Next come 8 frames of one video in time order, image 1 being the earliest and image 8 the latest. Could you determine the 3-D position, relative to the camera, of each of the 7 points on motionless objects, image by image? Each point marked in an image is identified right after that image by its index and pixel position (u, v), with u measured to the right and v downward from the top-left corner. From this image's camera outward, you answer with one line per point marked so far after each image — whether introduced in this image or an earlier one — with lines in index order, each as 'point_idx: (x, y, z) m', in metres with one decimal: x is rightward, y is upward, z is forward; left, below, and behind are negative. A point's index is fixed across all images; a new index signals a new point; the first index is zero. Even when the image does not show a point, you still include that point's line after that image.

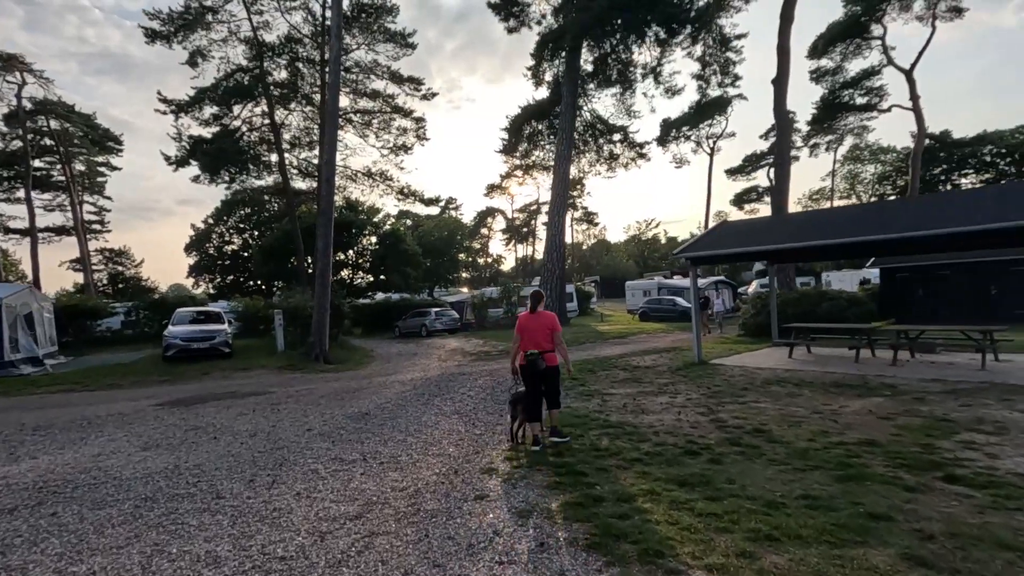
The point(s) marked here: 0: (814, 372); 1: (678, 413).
0: (+5.7, -1.6, +10.1) m
1: (+2.3, -1.8, +7.5) m
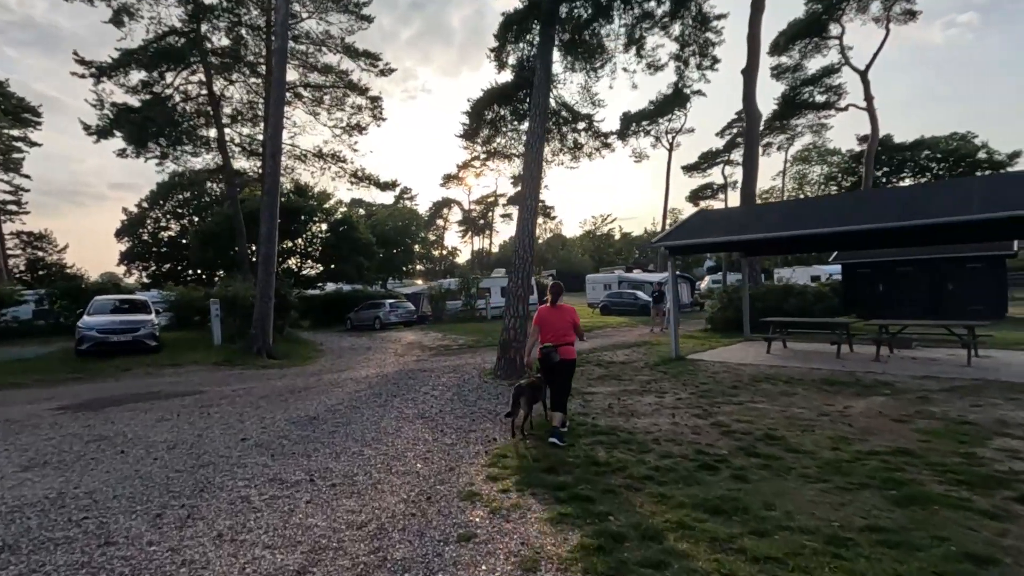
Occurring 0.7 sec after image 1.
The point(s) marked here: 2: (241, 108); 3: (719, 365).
0: (+5.2, -1.5, +9.6) m
1: (+2.0, -1.6, +6.7) m
2: (-10.0, +6.7, +19.8) m
3: (+4.1, -1.5, +10.4) m
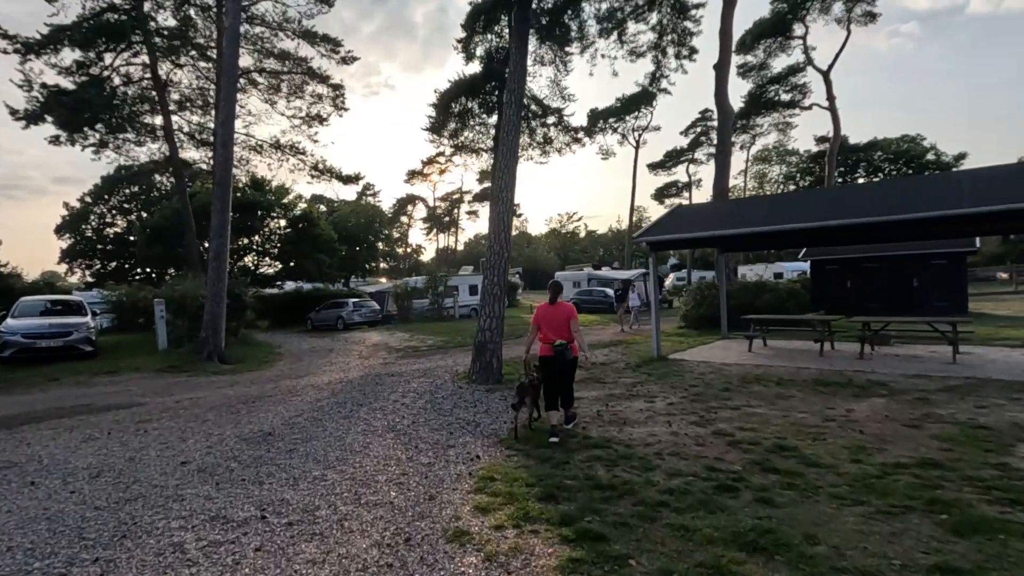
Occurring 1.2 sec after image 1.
0: (+4.8, -1.4, +9.3) m
1: (+1.8, -1.6, +6.2) m
2: (-11.1, +6.7, +18.4) m
3: (+3.6, -1.4, +10.0) m
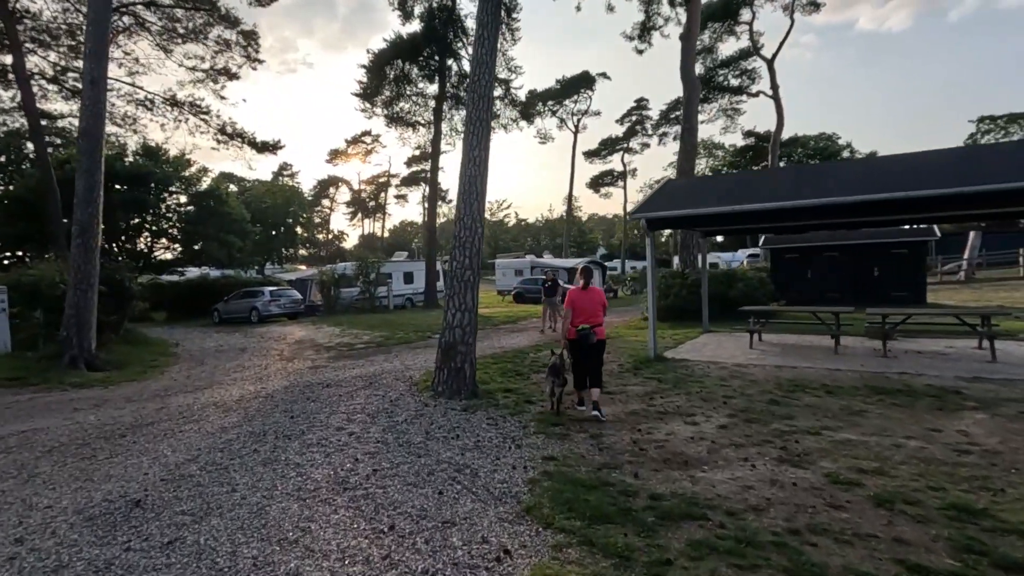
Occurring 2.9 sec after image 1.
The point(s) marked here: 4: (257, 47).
0: (+4.4, -1.2, +7.8) m
1: (+1.9, -1.4, +4.3) m
2: (-12.5, +7.1, +14.5) m
3: (+3.2, -1.2, +8.4) m
4: (-8.1, +7.7, +17.1) m
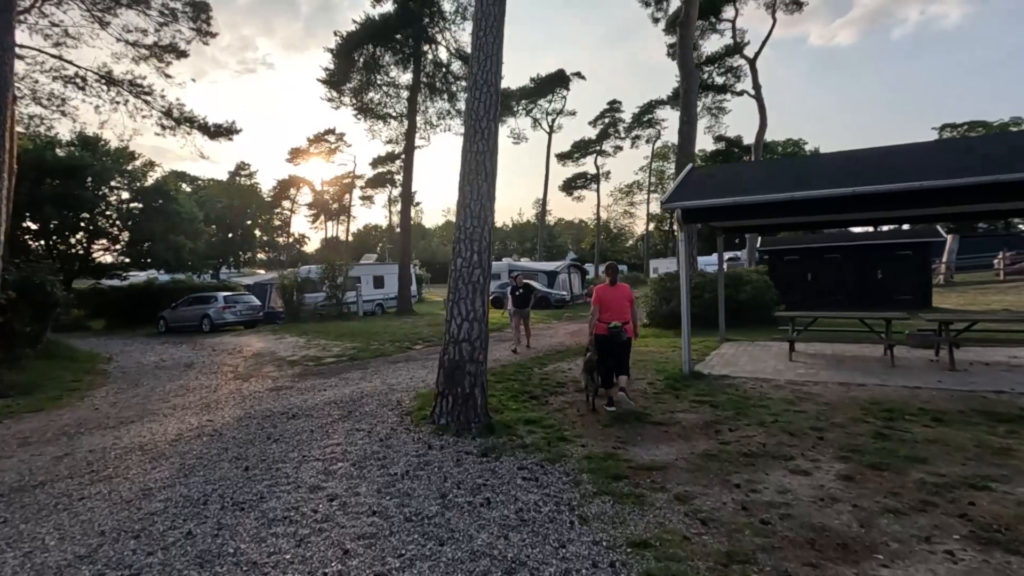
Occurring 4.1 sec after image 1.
0: (+4.6, -1.2, +6.6) m
1: (+2.4, -1.4, +2.9) m
2: (-12.7, +7.0, +12.2) m
3: (+3.4, -1.3, +7.0) m
4: (-8.5, +7.6, +15.1) m
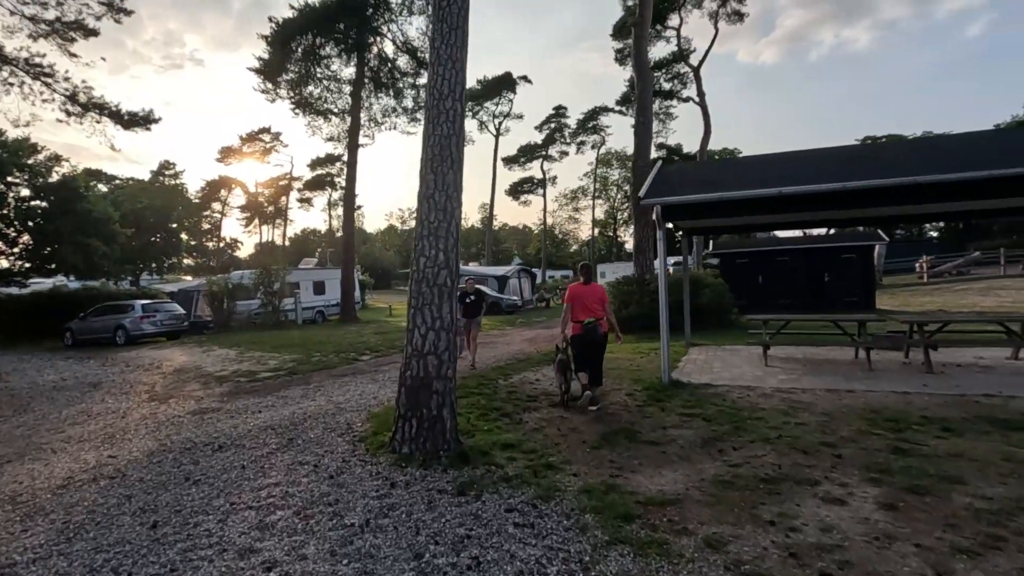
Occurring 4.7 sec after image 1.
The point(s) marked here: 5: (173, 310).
0: (+4.3, -1.2, +6.3) m
1: (+2.4, -1.4, +2.4) m
2: (-13.6, +6.8, +10.1) m
3: (+3.0, -1.3, +6.6) m
4: (-9.8, +7.4, +13.4) m
5: (-11.3, -0.8, +17.9) m
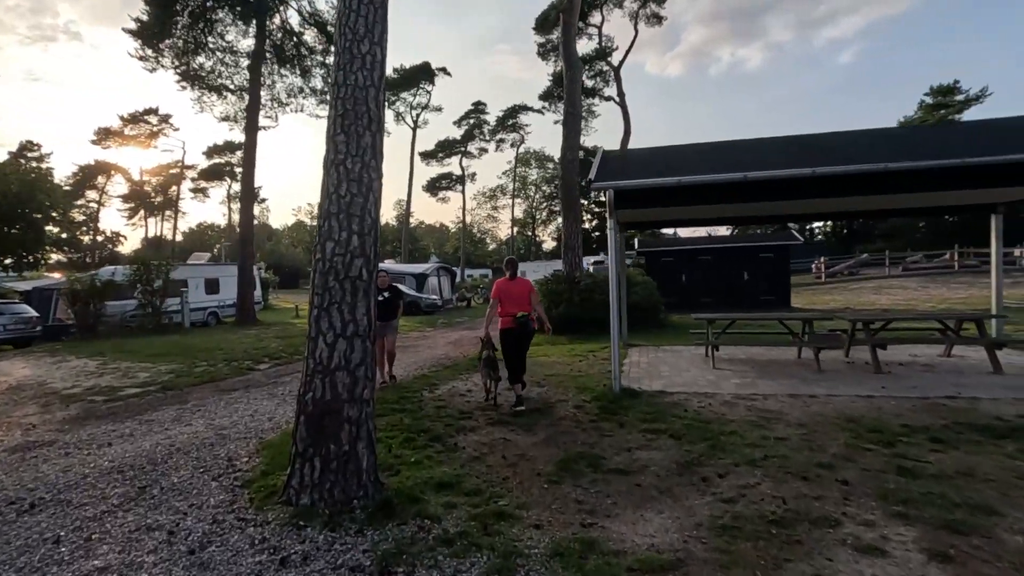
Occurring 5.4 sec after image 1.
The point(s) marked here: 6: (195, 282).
0: (+3.6, -1.2, +5.8) m
1: (+2.3, -1.4, +1.7) m
2: (-14.7, +6.9, +6.8) m
3: (+2.2, -1.3, +5.9) m
4: (-11.4, +7.4, +10.7) m
5: (-13.6, -0.7, +14.9) m
6: (-11.5, +0.2, +19.5) m
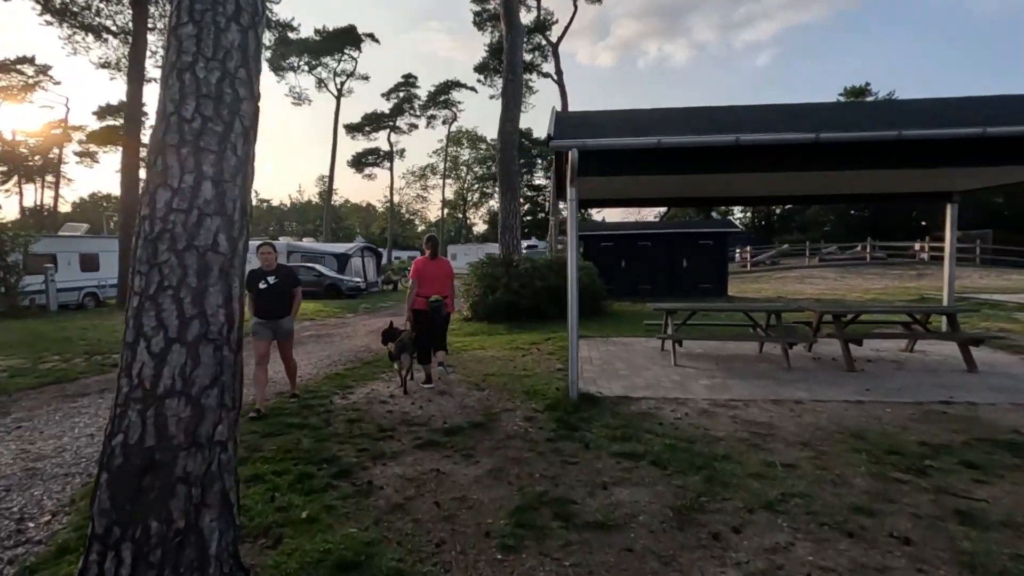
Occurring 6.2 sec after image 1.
0: (+3.0, -1.1, +5.0) m
1: (+2.3, -1.4, +0.7) m
2: (-15.1, +7.2, +3.4) m
3: (+1.7, -1.1, +4.9) m
4: (-12.3, +7.9, +7.6) m
5: (-15.2, -0.1, +11.7) m
6: (-13.8, +1.0, +16.5) m
